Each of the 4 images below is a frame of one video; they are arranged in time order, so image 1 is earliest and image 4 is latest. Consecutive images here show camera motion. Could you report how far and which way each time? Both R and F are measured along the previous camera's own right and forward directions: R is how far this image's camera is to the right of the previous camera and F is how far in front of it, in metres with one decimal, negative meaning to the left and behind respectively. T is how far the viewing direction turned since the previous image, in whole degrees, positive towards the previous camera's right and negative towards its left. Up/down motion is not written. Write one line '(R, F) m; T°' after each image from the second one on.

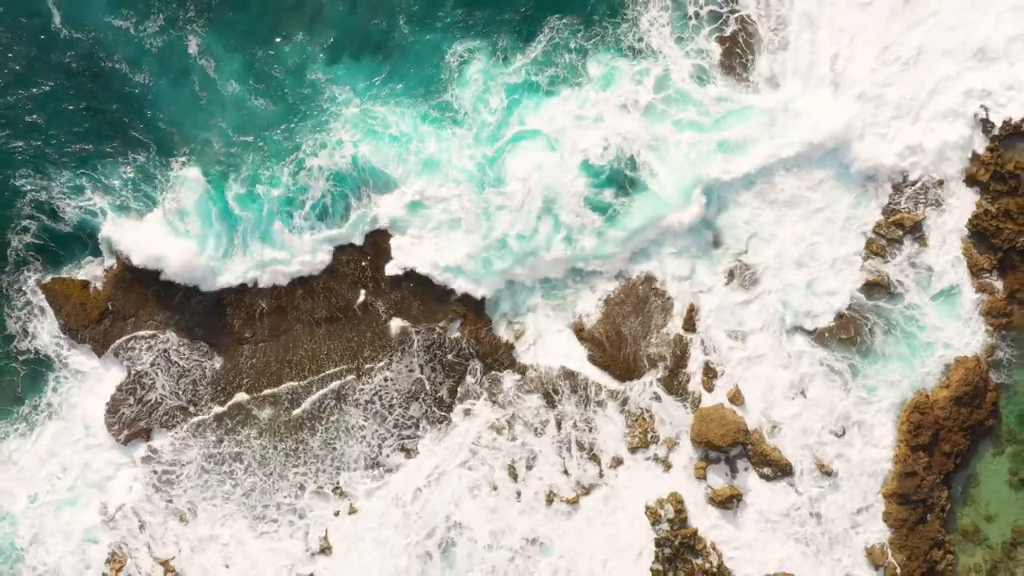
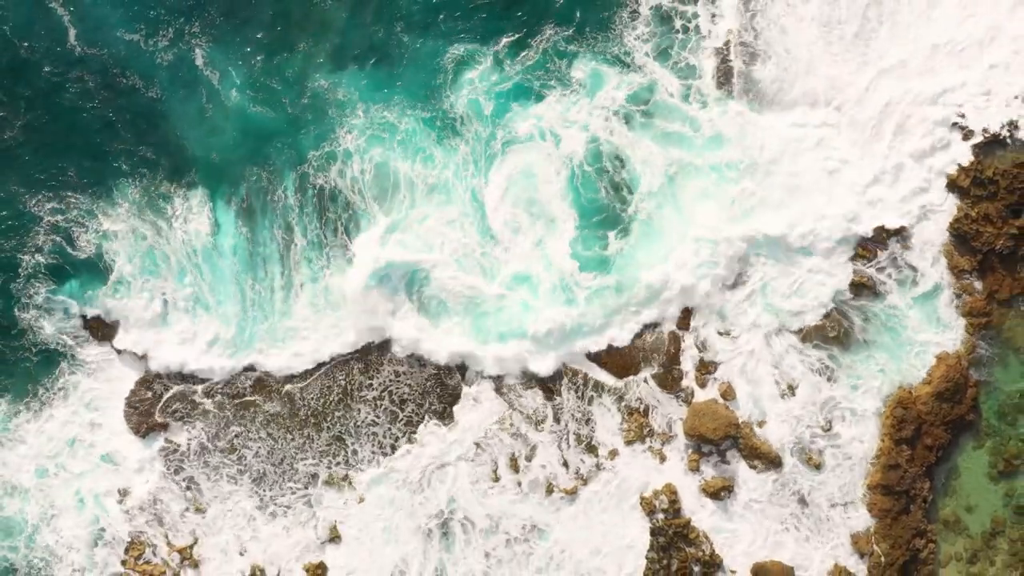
(0.0, -0.9) m; 0°
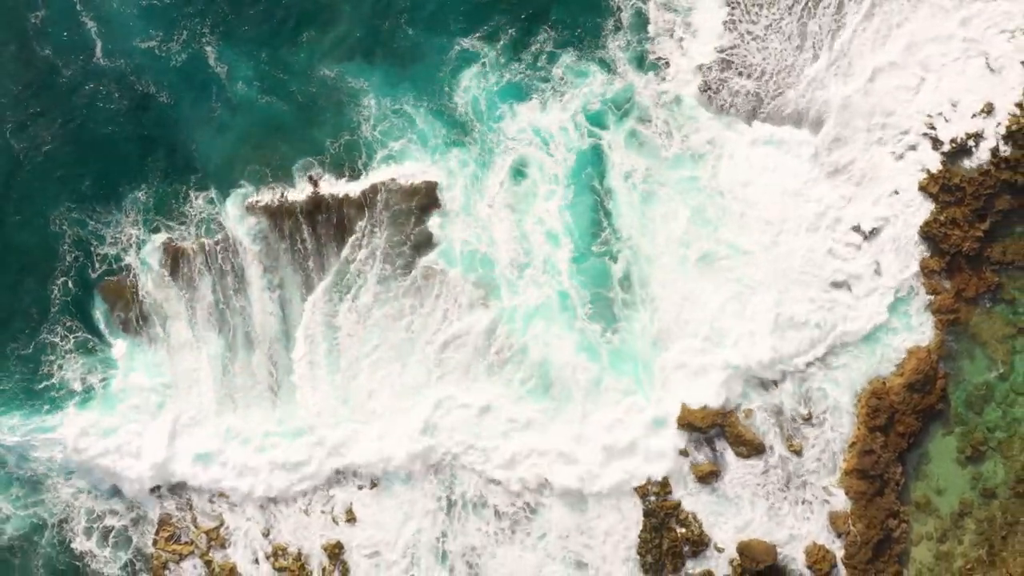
(+0.1, -1.6) m; 0°
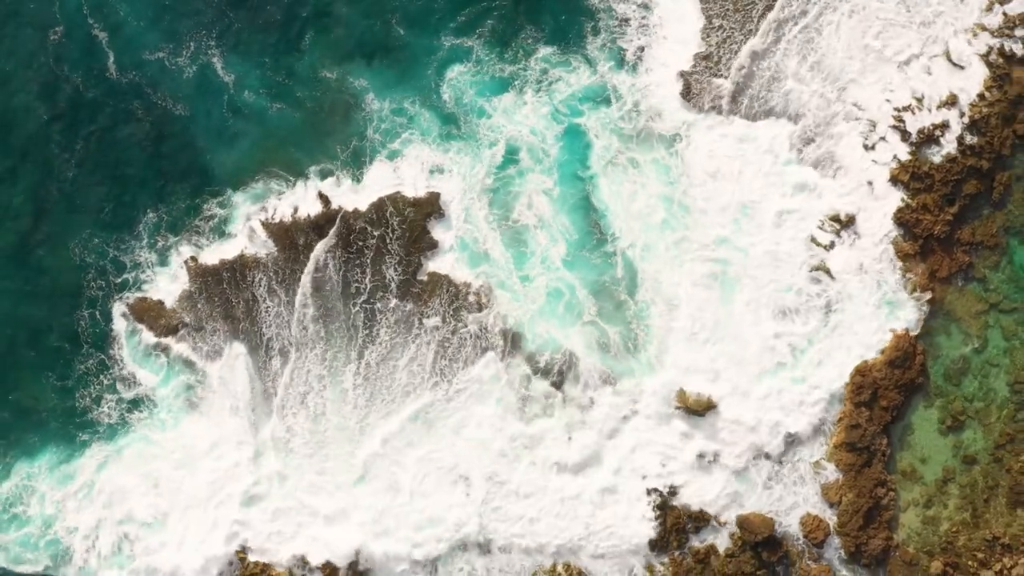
(+0.1, -1.5) m; 0°
